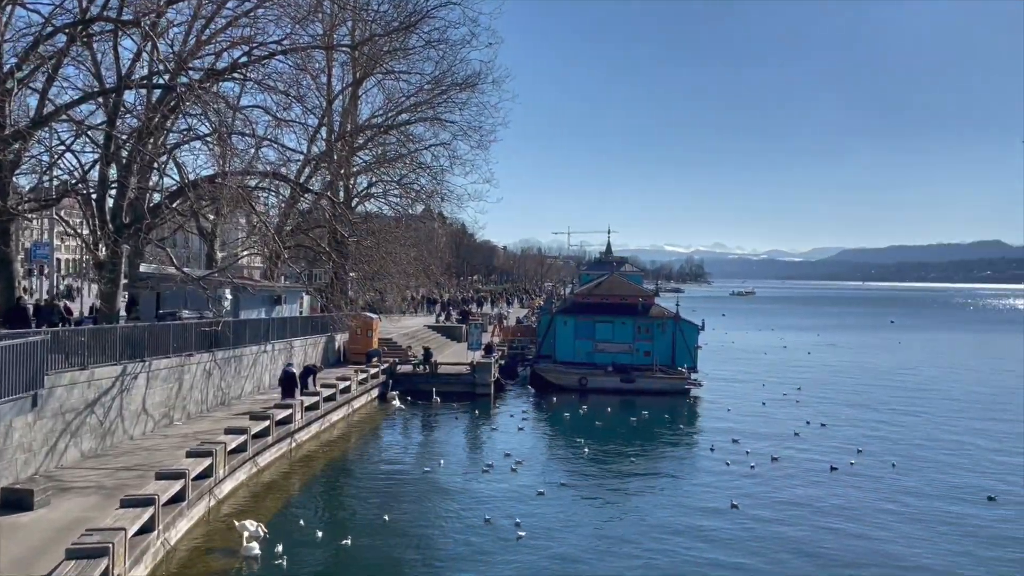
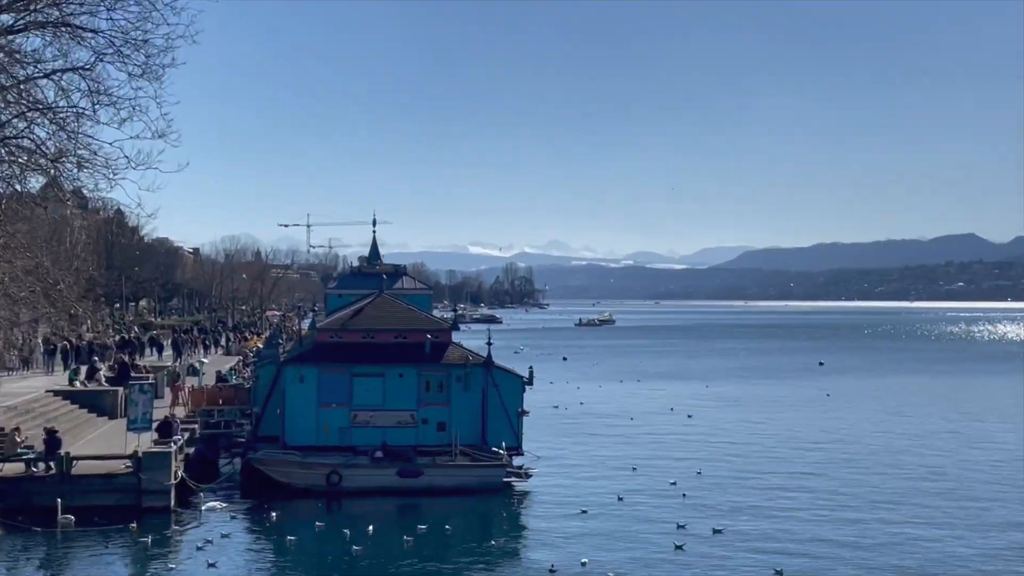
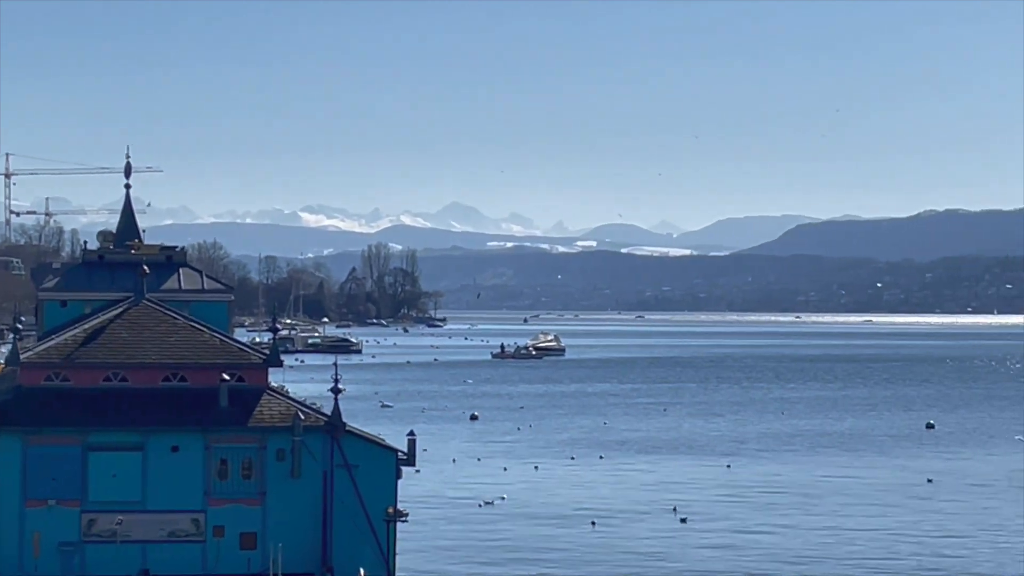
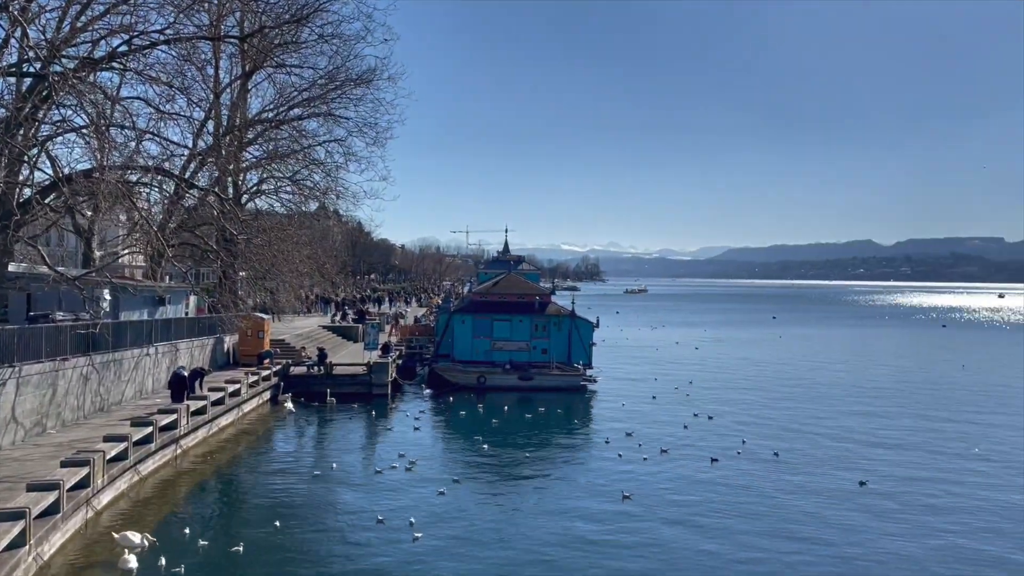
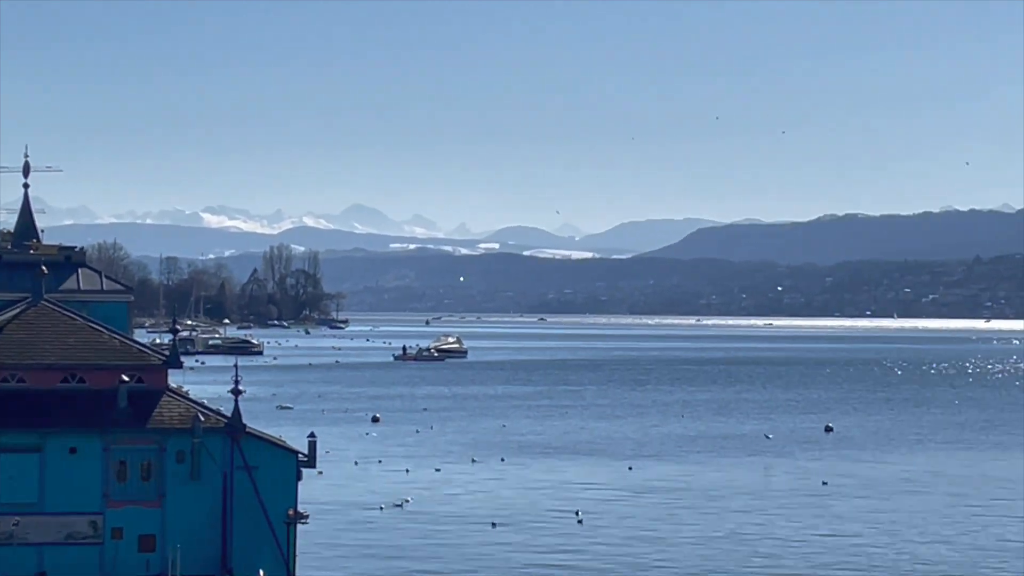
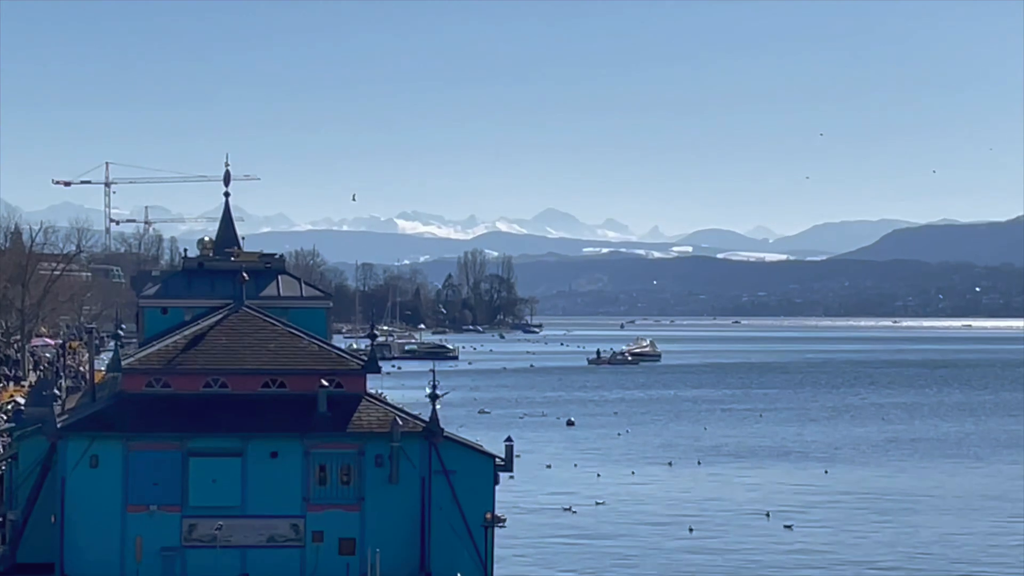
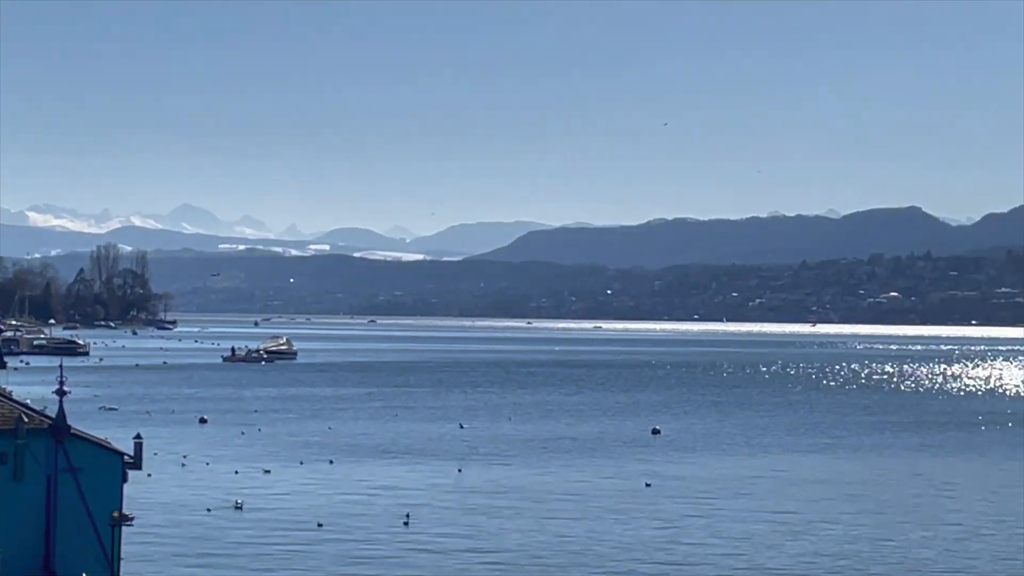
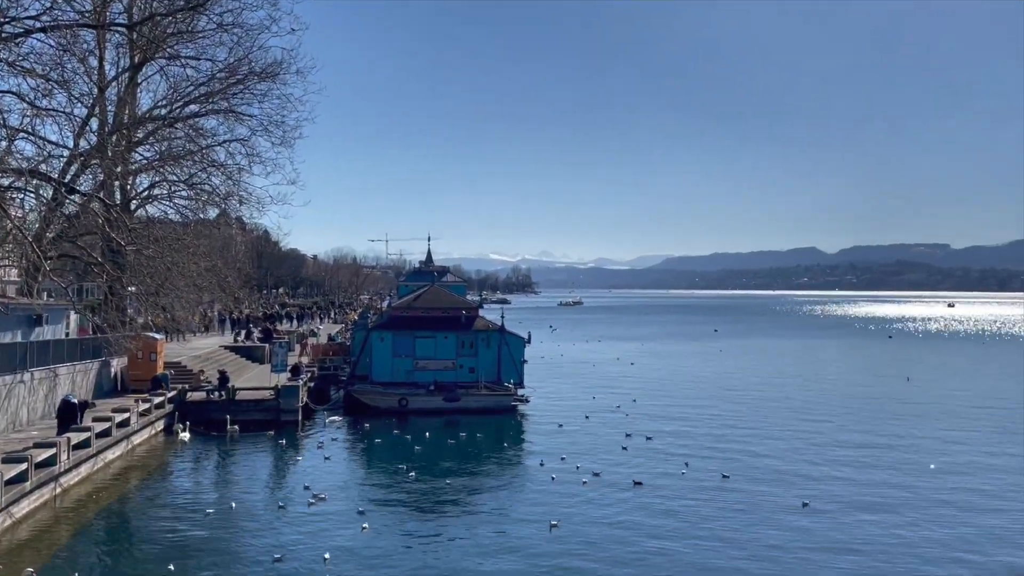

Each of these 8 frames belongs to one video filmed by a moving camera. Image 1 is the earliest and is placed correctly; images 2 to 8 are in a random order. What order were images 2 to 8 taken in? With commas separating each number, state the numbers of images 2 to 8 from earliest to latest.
4, 8, 2, 6, 3, 5, 7
